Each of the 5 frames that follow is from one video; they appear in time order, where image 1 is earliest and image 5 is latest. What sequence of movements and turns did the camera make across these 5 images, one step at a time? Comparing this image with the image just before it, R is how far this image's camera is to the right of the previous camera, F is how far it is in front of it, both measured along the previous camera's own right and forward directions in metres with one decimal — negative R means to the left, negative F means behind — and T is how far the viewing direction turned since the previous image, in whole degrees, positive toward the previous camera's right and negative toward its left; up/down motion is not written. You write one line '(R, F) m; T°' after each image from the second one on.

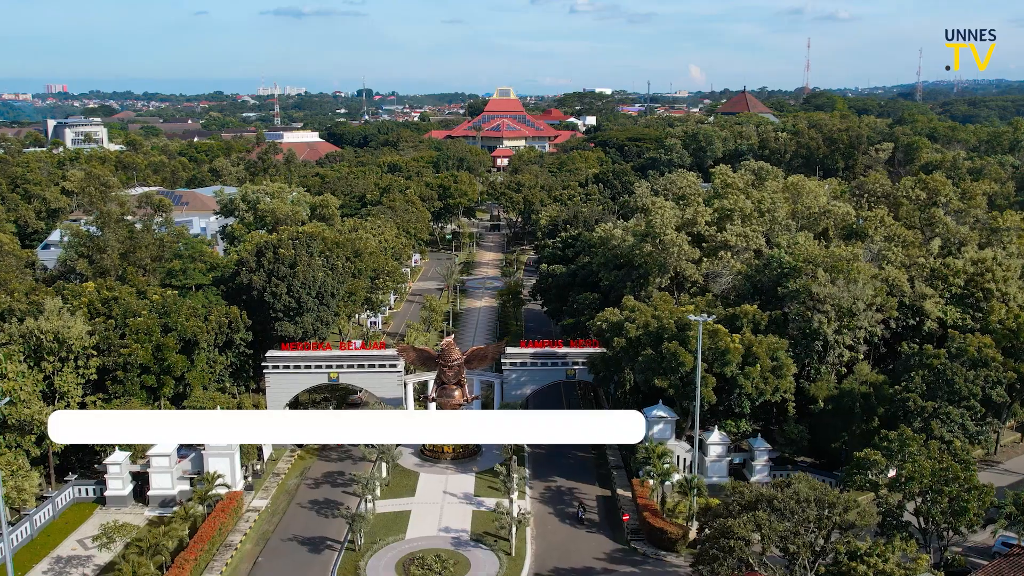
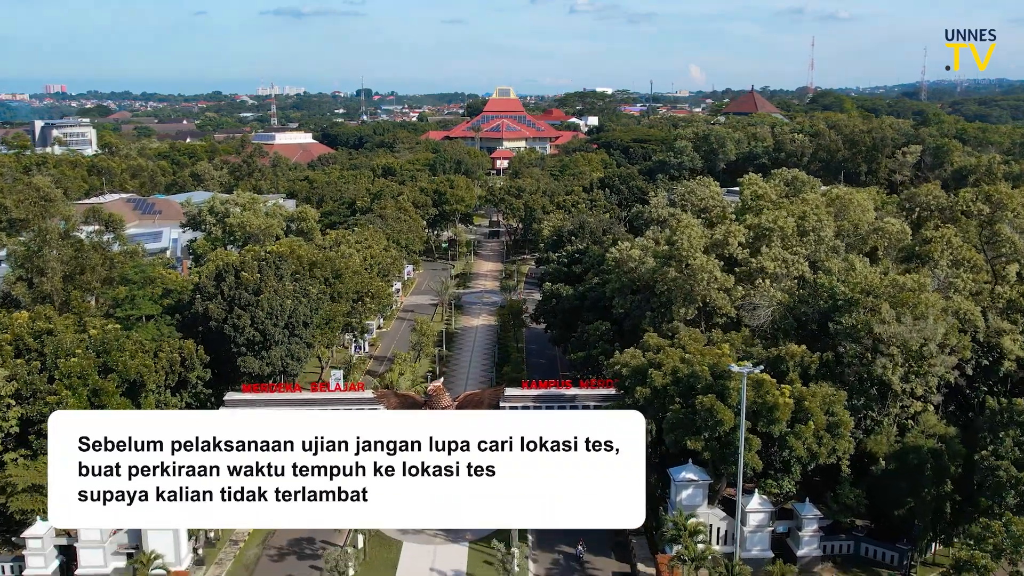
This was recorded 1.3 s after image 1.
(0.0, +4.2) m; 0°
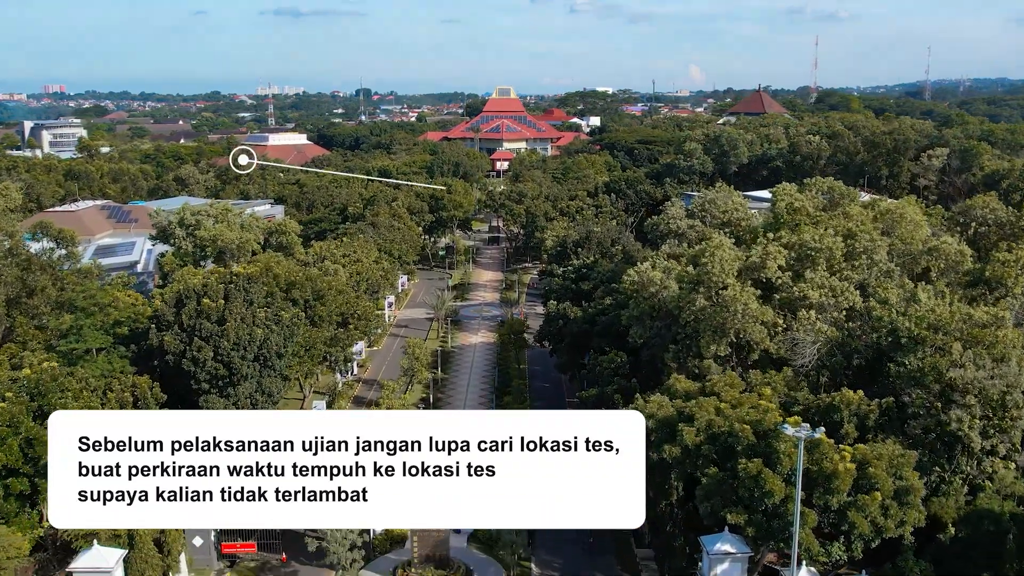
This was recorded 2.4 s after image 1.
(0.0, +3.3) m; 0°
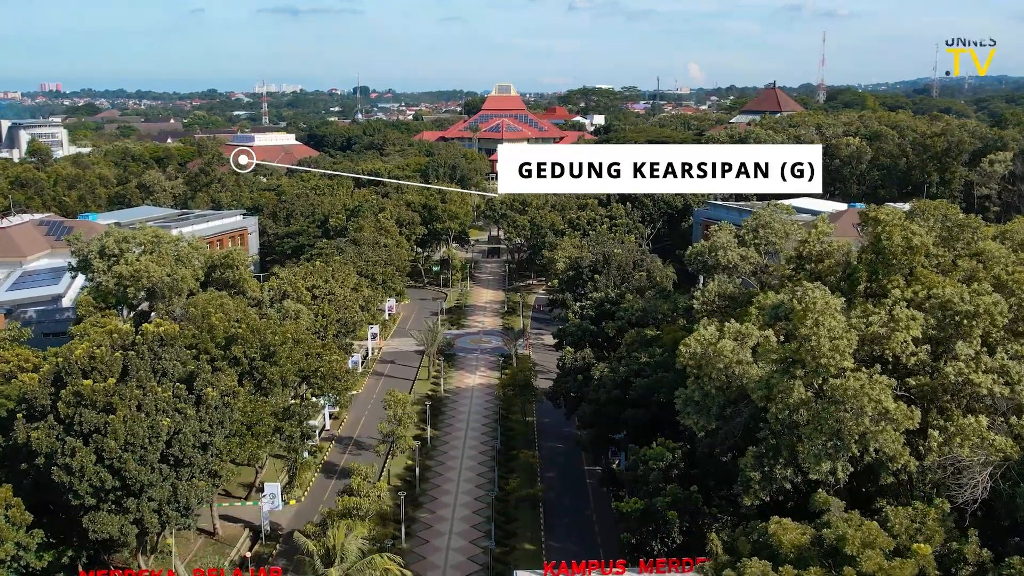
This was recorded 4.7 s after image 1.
(-0.2, +6.6) m; 0°
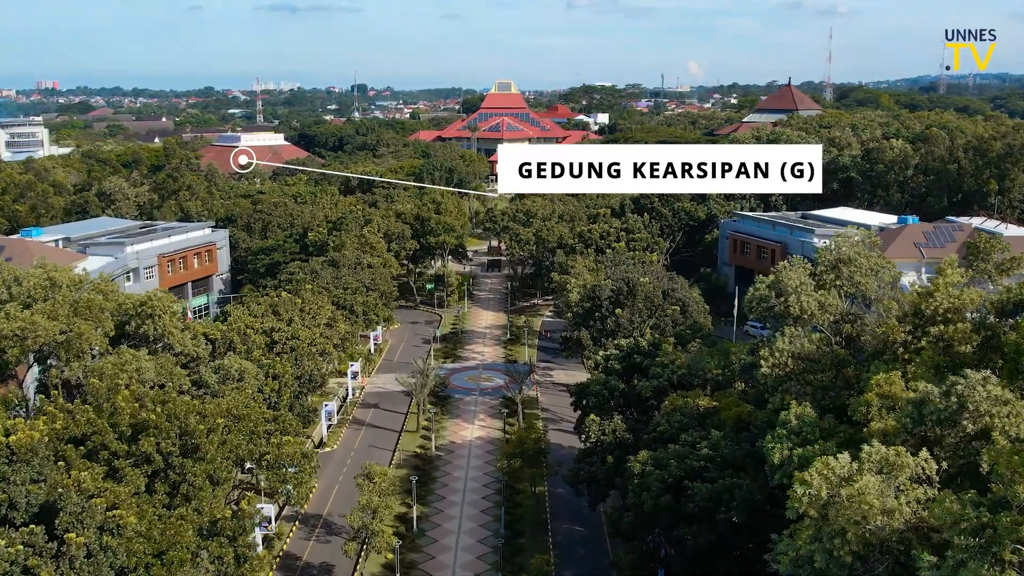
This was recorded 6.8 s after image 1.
(-0.2, +5.9) m; 0°
